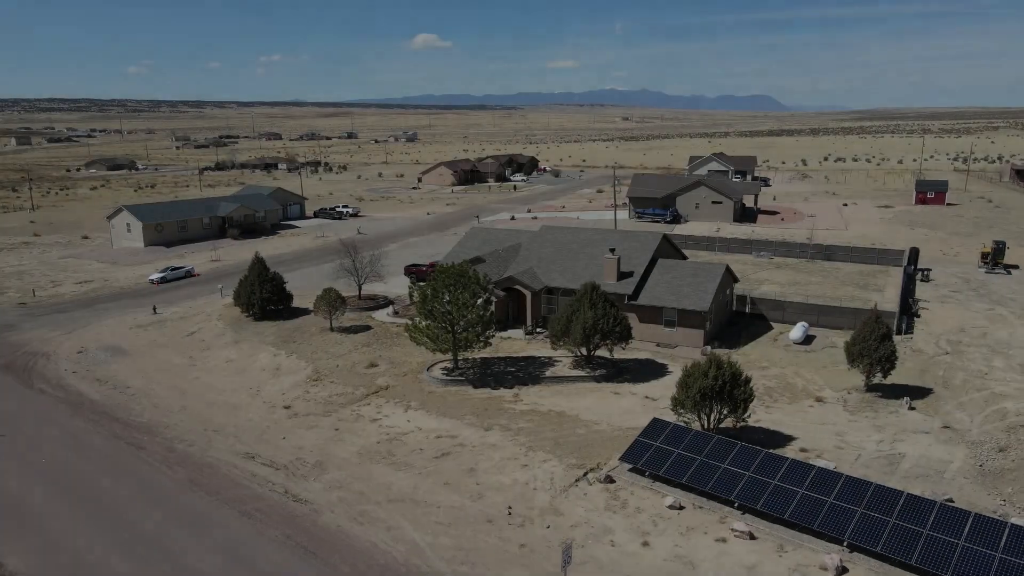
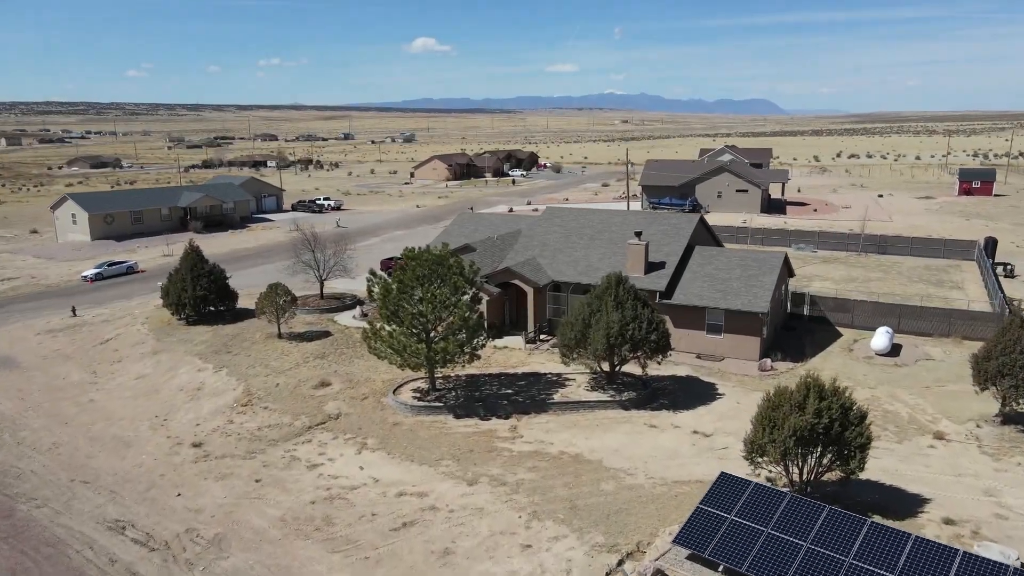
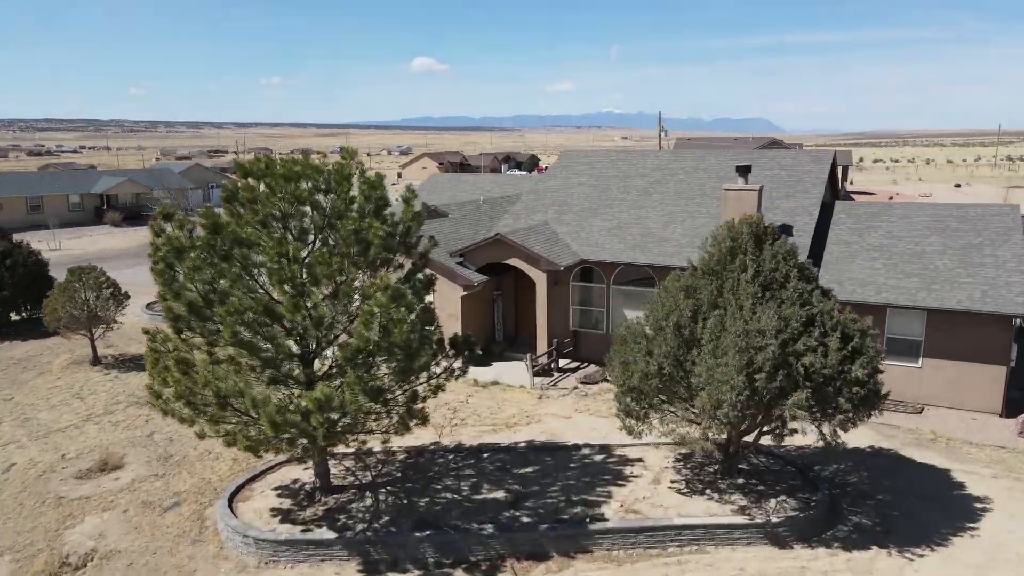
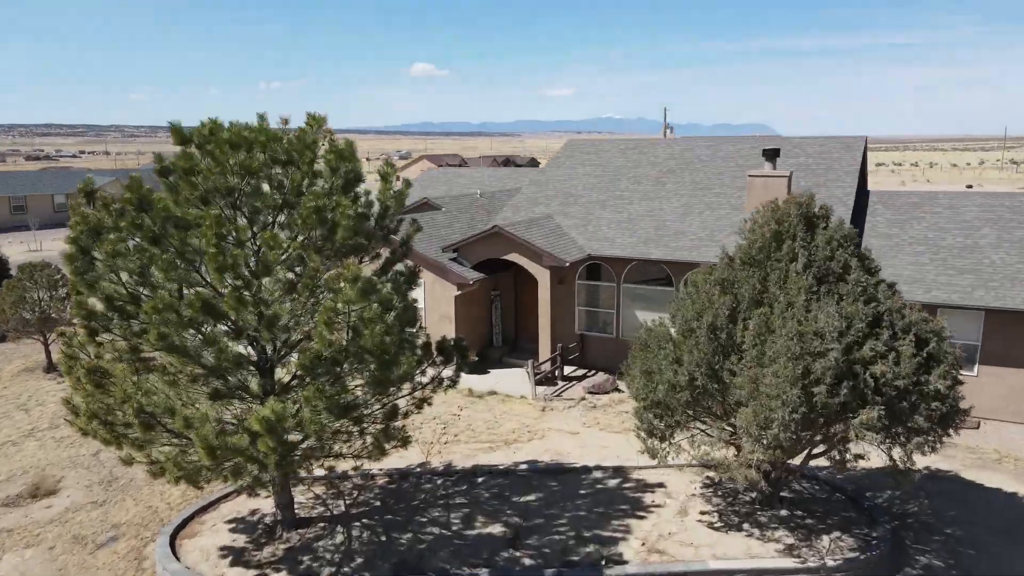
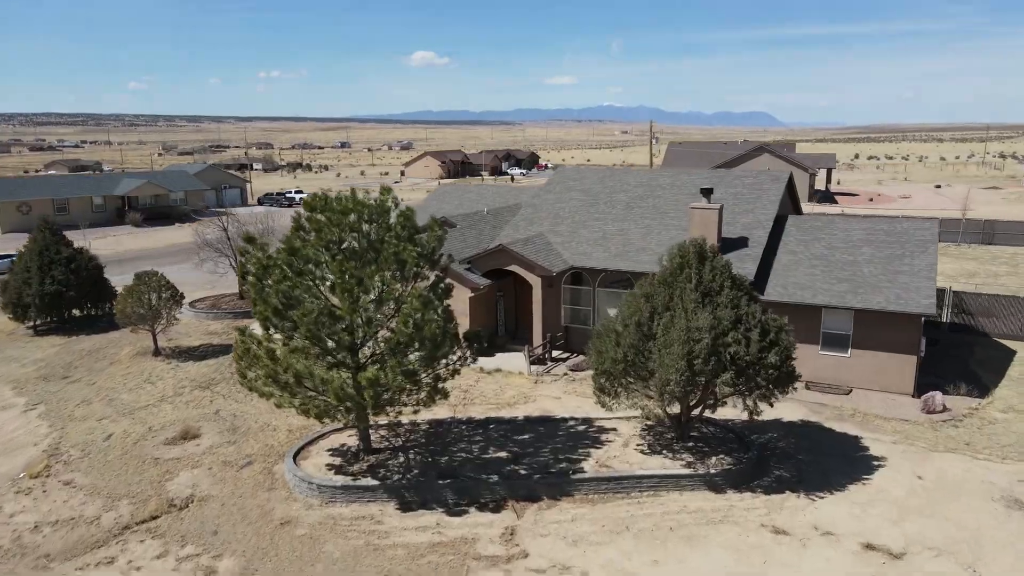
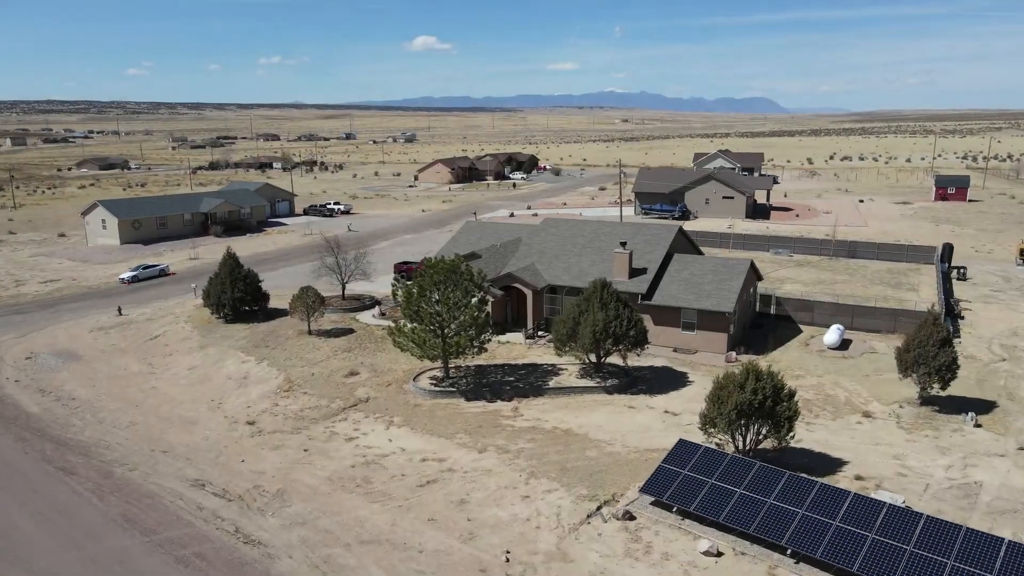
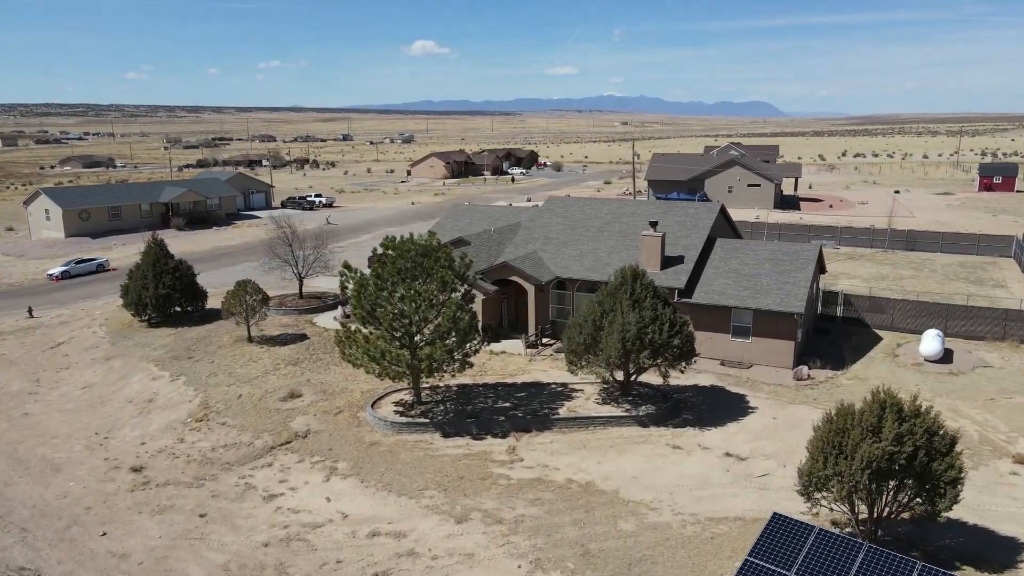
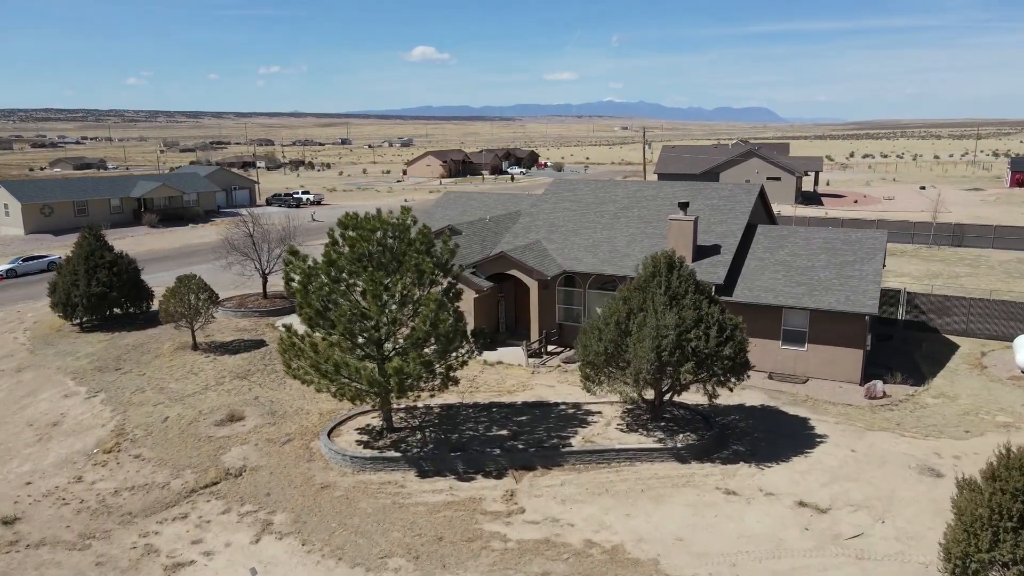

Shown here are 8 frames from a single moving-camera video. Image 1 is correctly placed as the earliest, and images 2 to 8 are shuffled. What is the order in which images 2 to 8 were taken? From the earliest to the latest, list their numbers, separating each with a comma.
6, 2, 7, 8, 5, 3, 4
